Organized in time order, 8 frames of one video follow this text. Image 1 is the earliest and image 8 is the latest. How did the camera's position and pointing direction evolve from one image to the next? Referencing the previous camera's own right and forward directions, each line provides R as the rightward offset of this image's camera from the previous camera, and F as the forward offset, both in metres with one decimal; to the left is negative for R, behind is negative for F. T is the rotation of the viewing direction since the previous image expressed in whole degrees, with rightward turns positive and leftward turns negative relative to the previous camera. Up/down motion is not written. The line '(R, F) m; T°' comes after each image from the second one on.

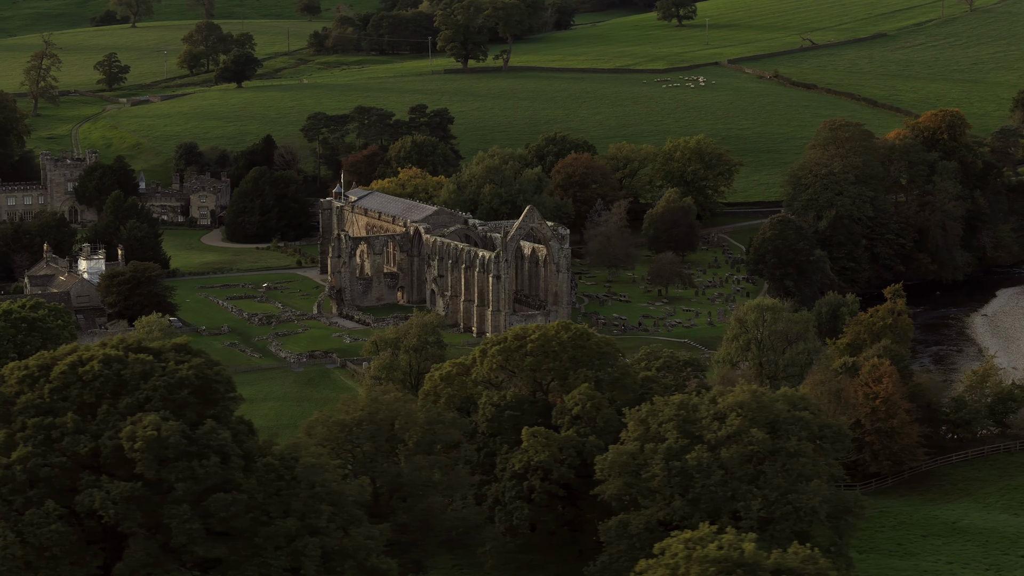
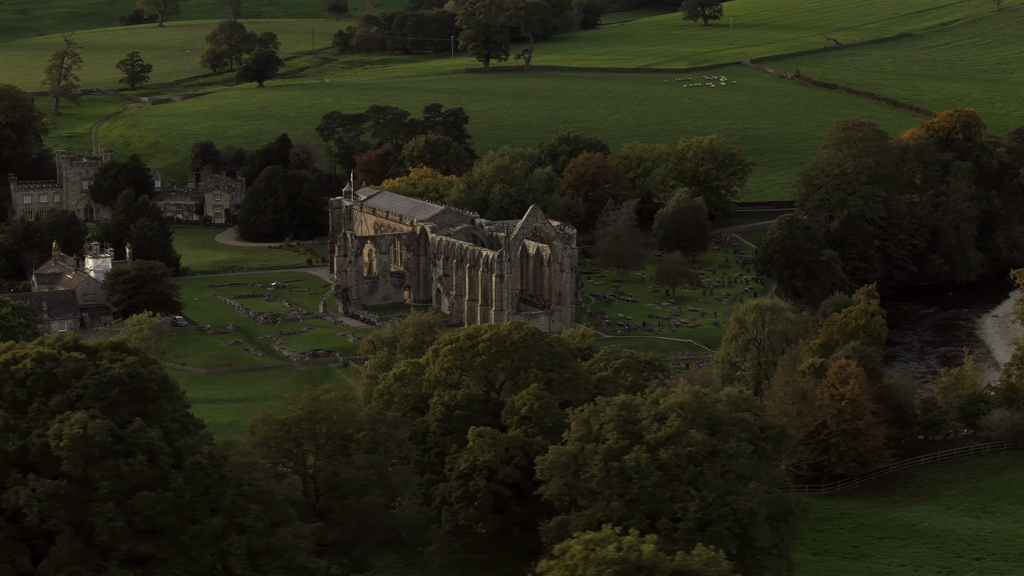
(+2.2, +0.1) m; -1°
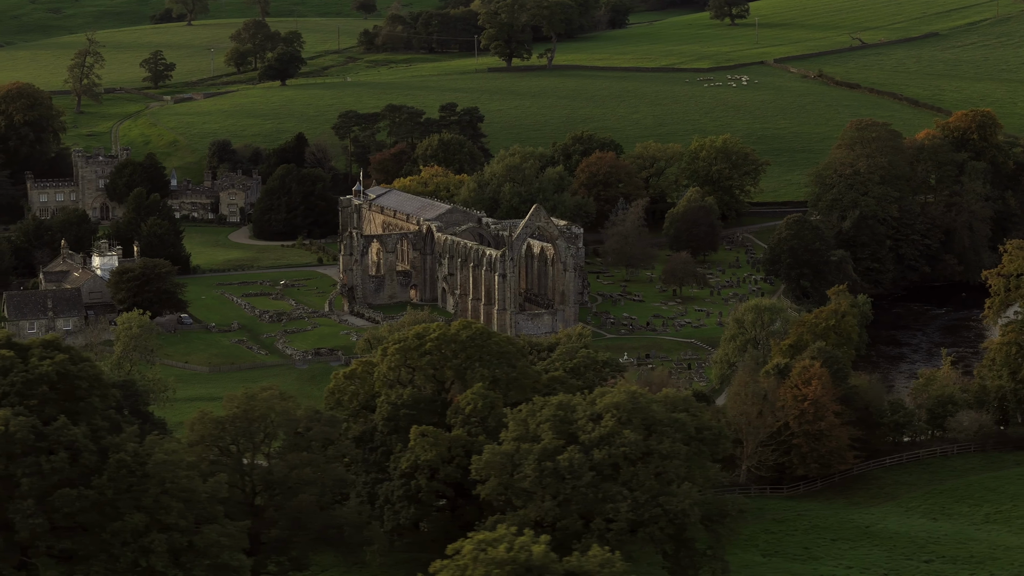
(+2.4, +0.1) m; -1°
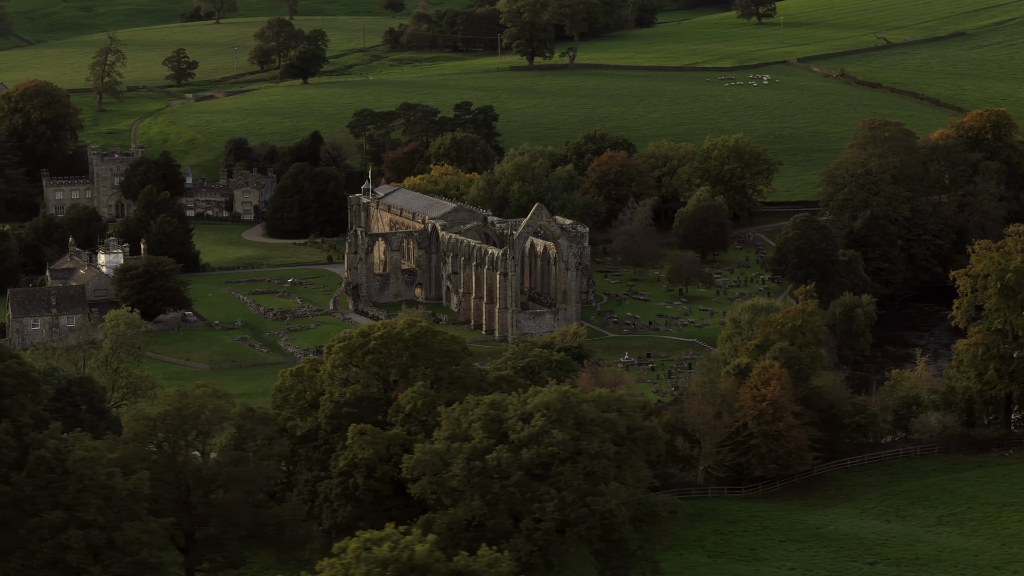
(+2.5, +0.1) m; -1°
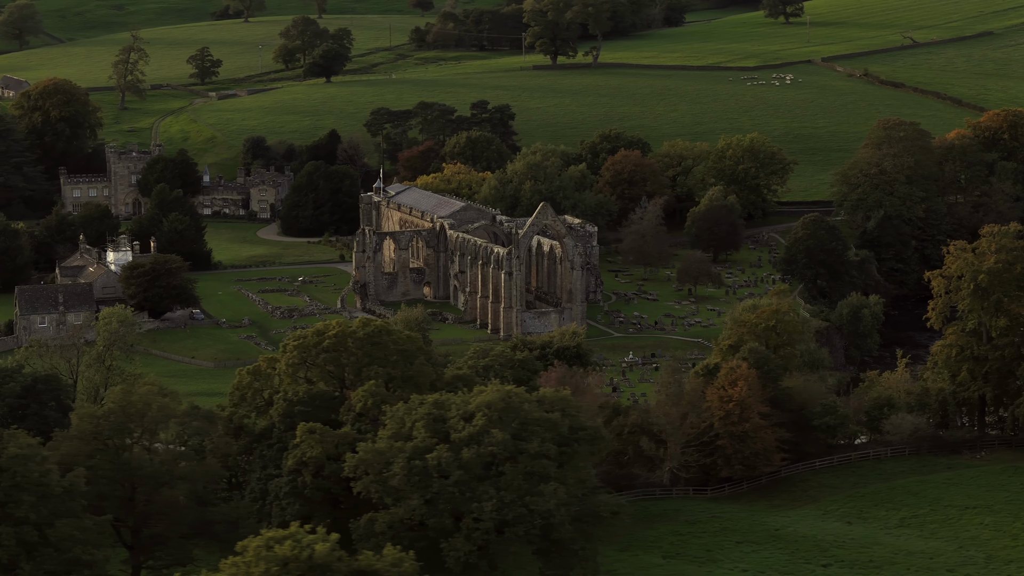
(+2.2, +0.1) m; -1°
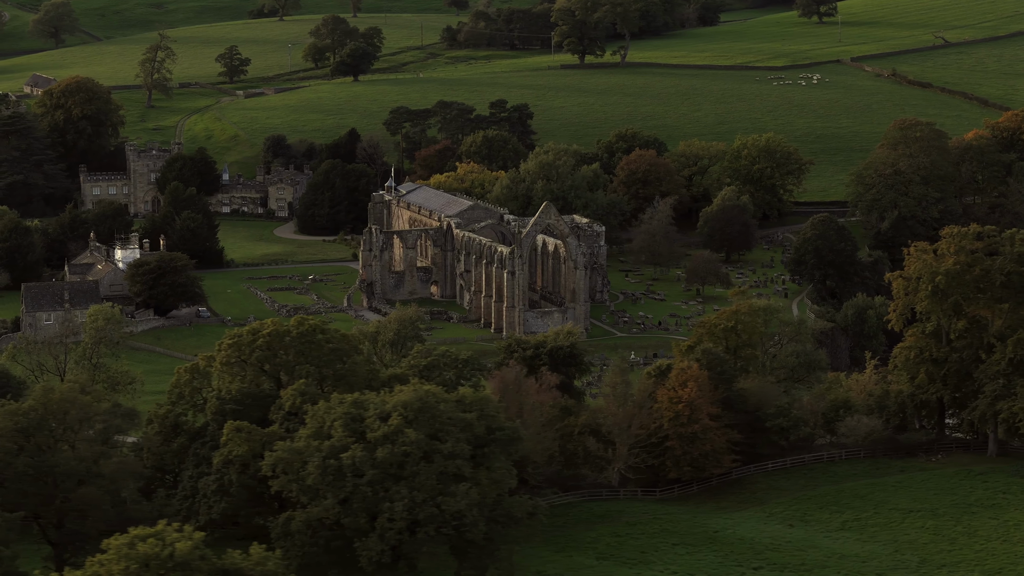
(+3.0, +0.2) m; -2°
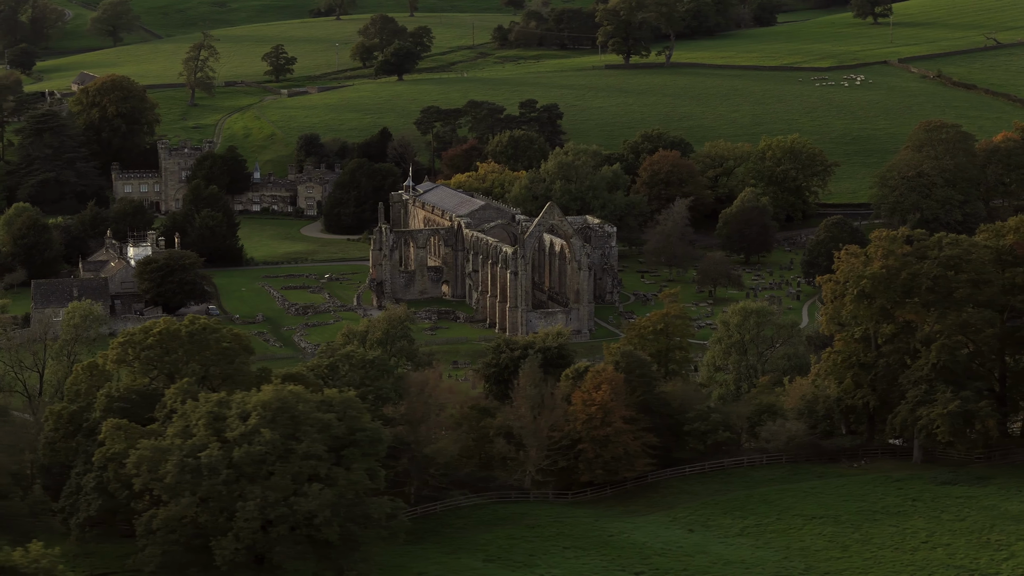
(+5.0, +0.3) m; -3°
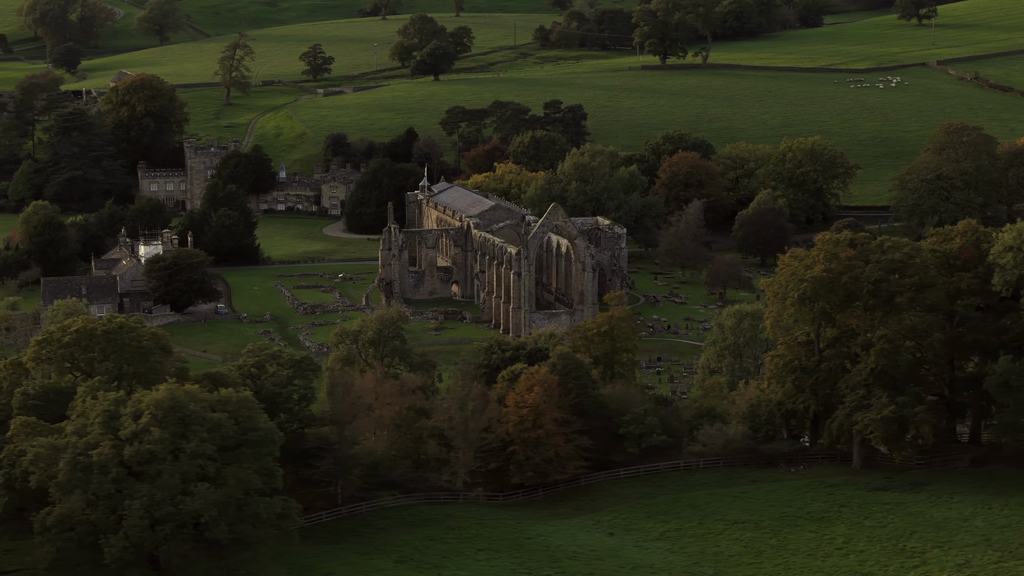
(+3.9, +0.2) m; -2°
